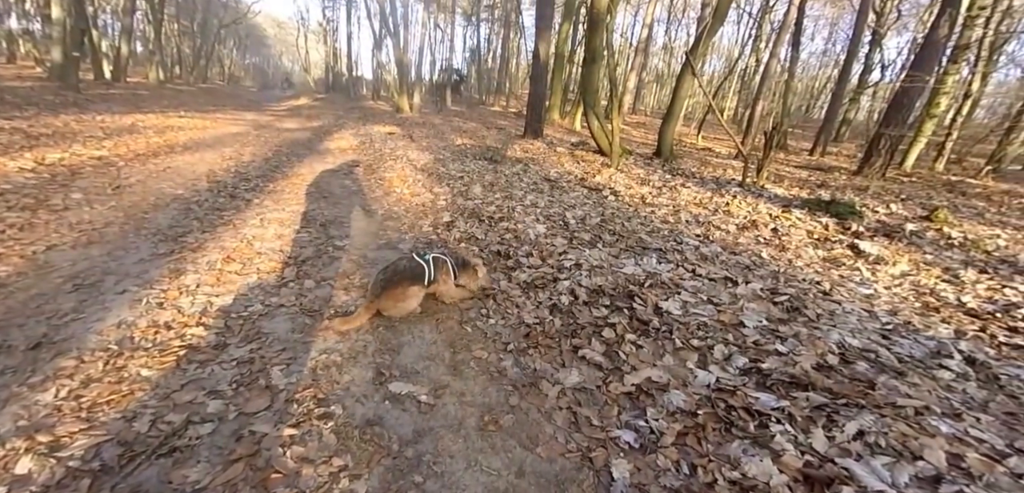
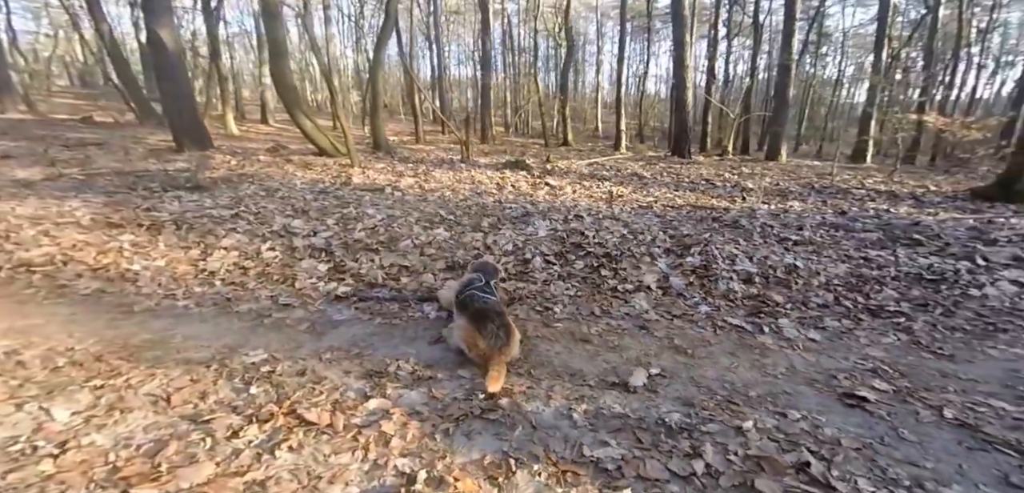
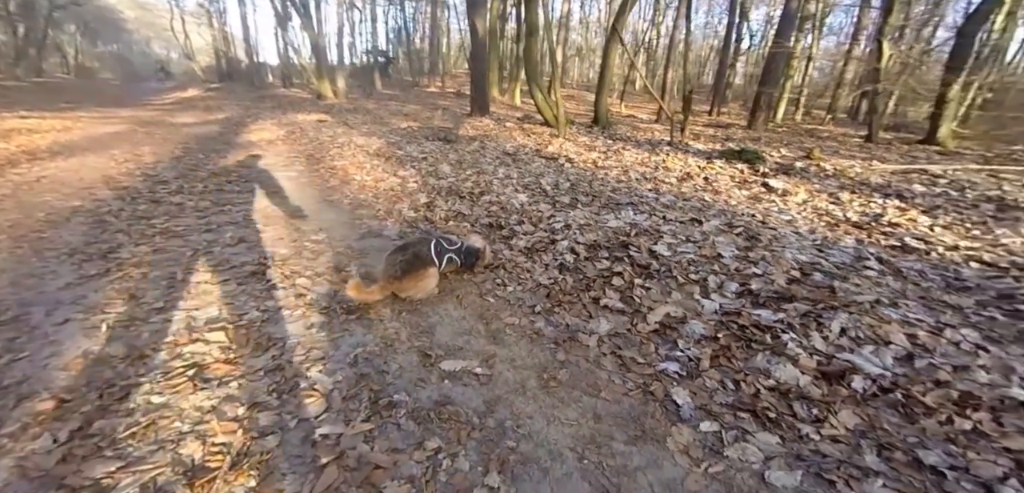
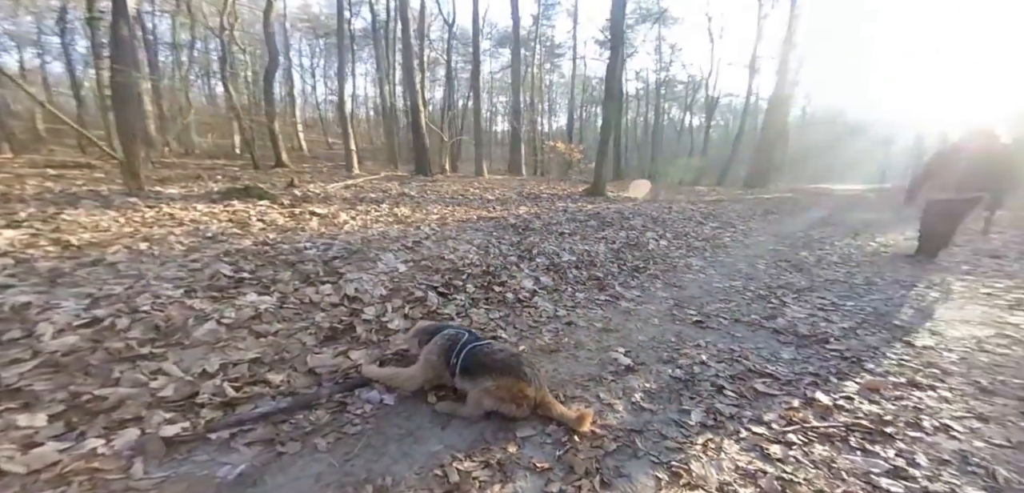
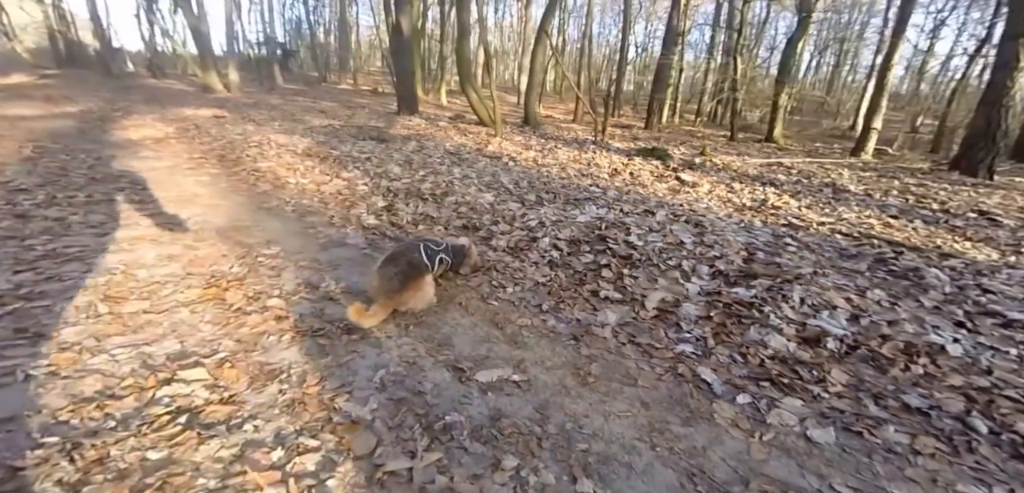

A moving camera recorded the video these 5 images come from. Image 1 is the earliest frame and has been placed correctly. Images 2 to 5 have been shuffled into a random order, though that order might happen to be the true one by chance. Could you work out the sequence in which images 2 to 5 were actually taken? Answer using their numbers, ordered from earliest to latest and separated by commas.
3, 5, 2, 4
